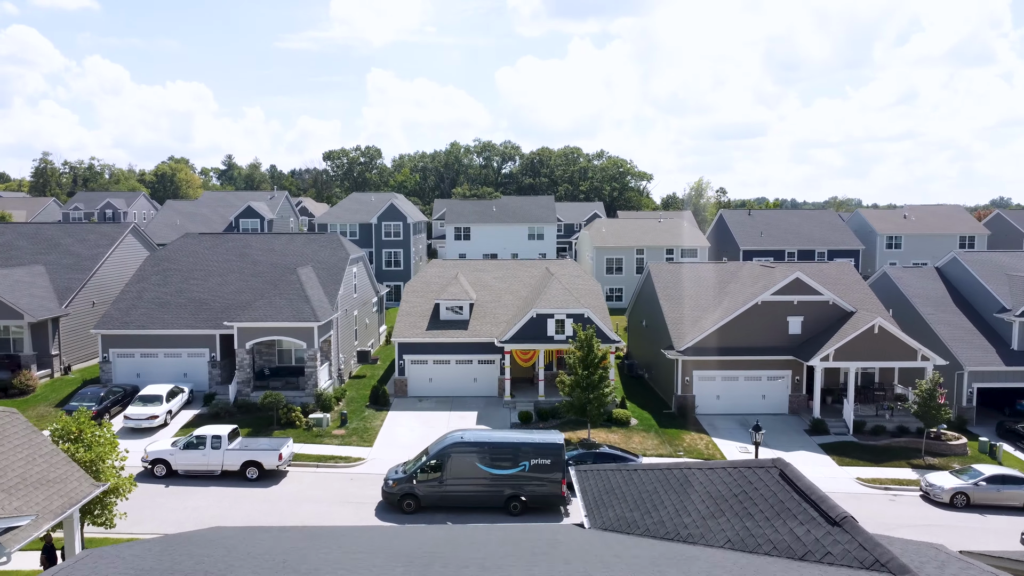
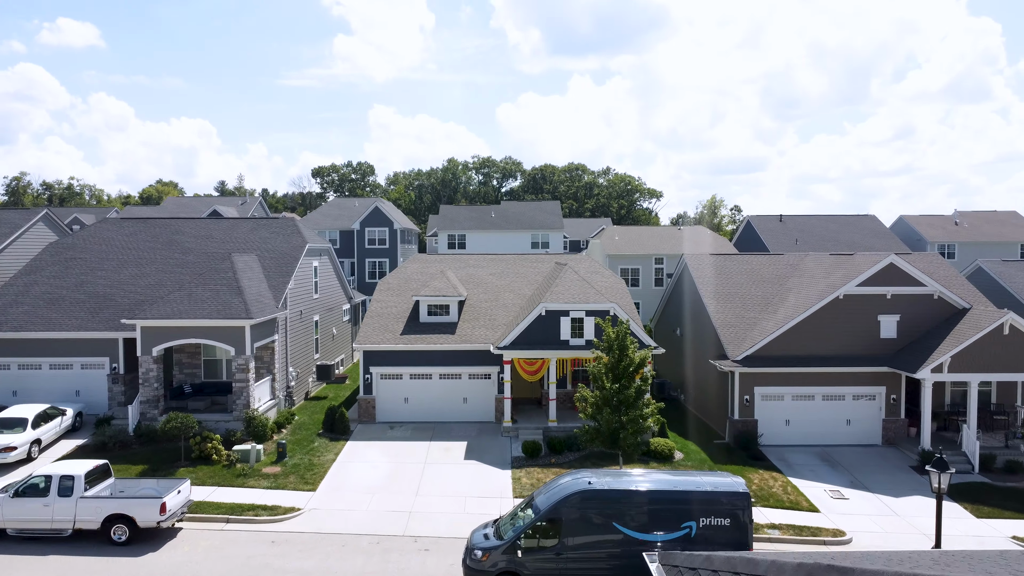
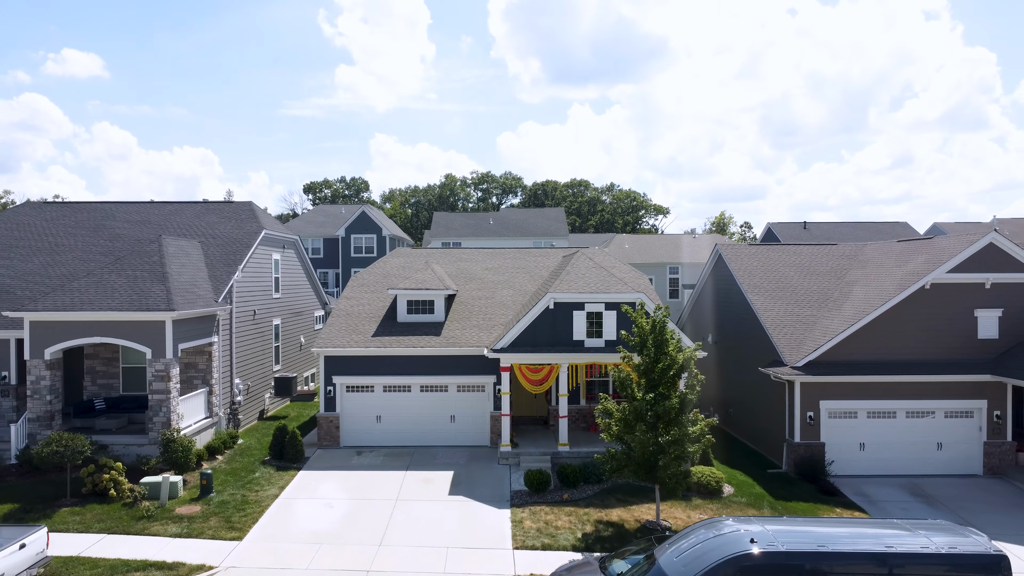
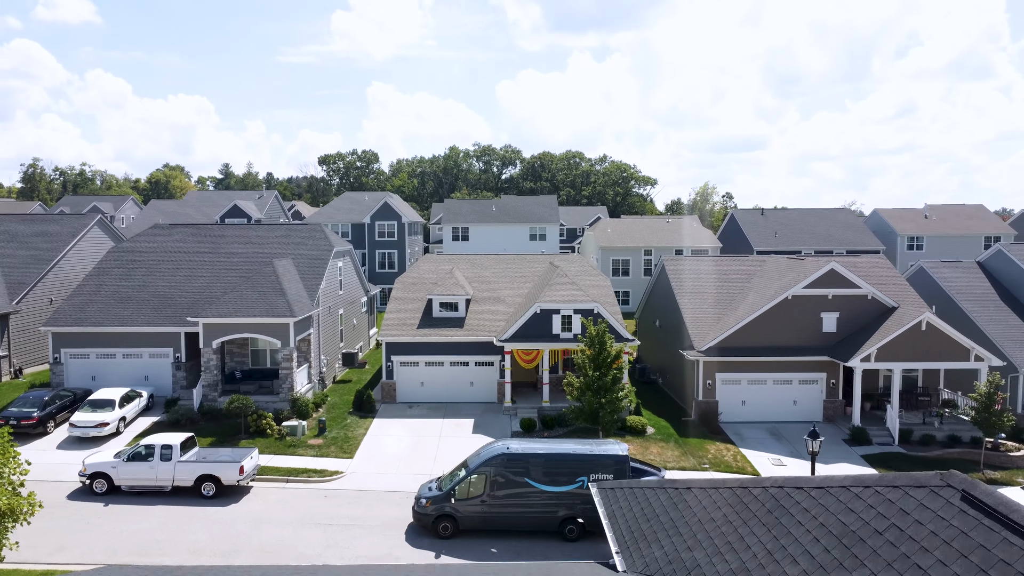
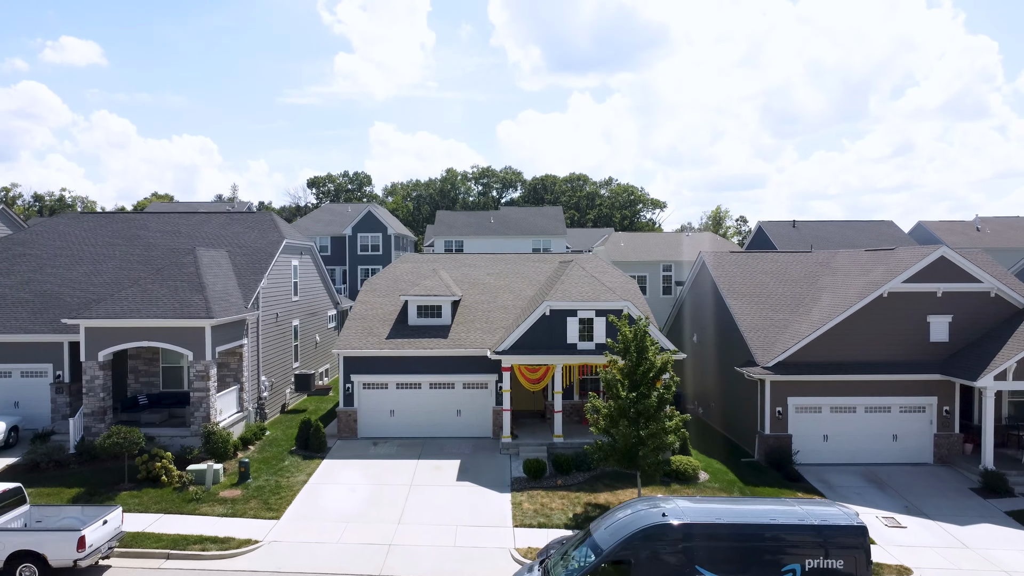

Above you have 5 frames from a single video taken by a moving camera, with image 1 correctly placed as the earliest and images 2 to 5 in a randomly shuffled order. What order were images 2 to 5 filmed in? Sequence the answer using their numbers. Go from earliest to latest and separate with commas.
4, 2, 5, 3
